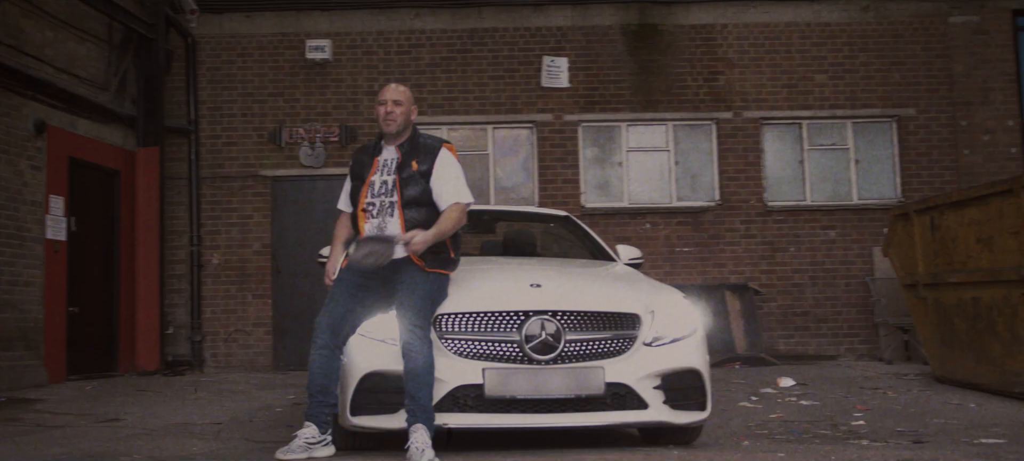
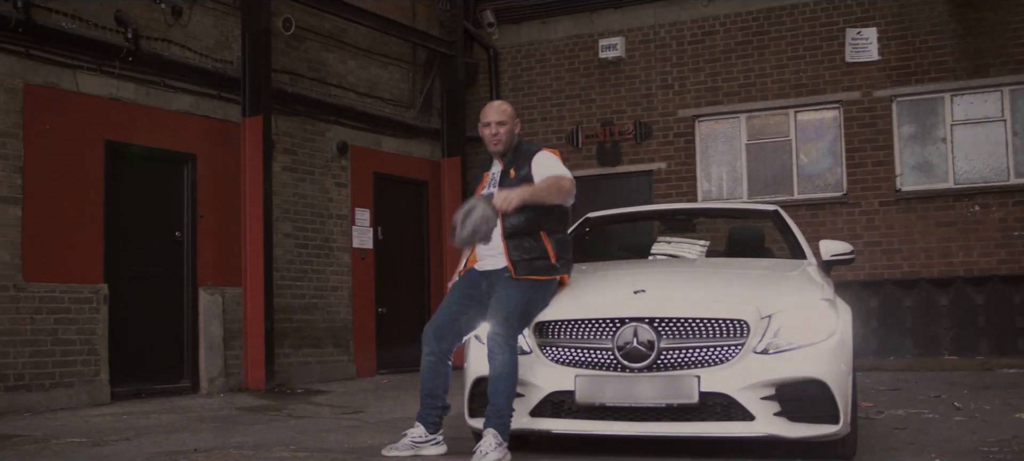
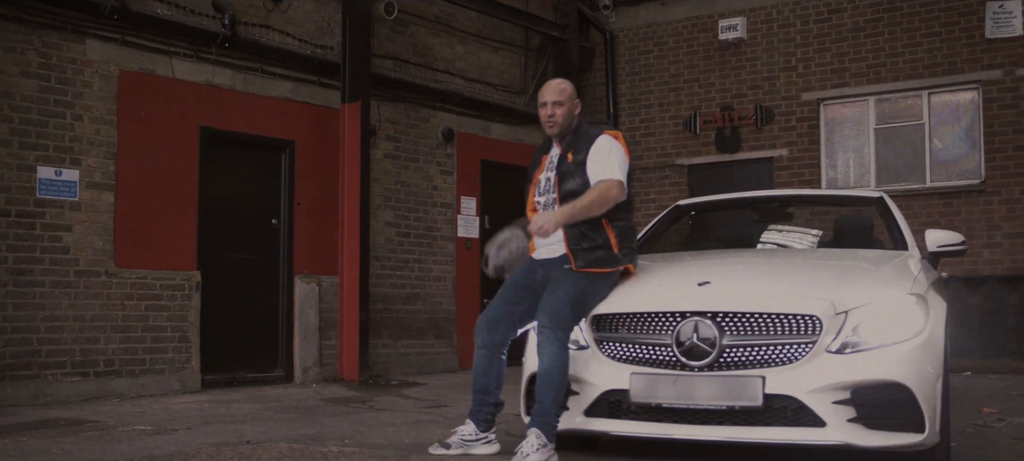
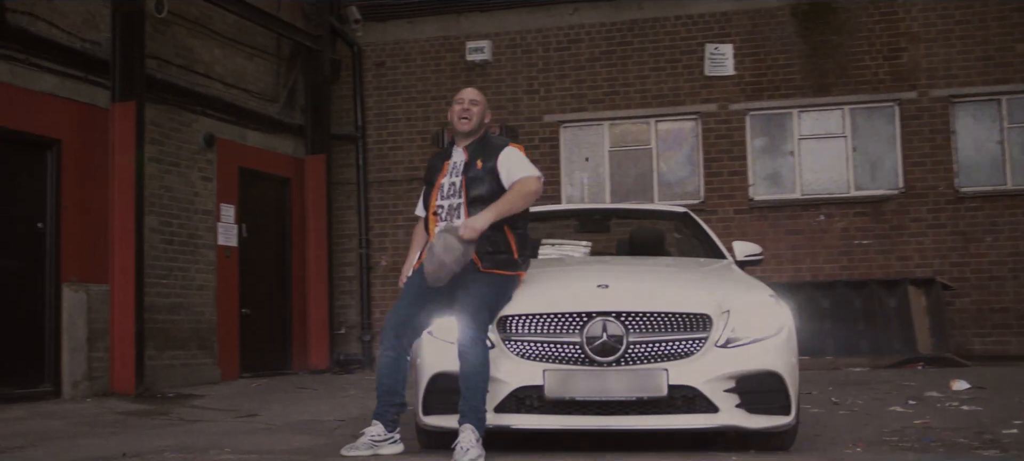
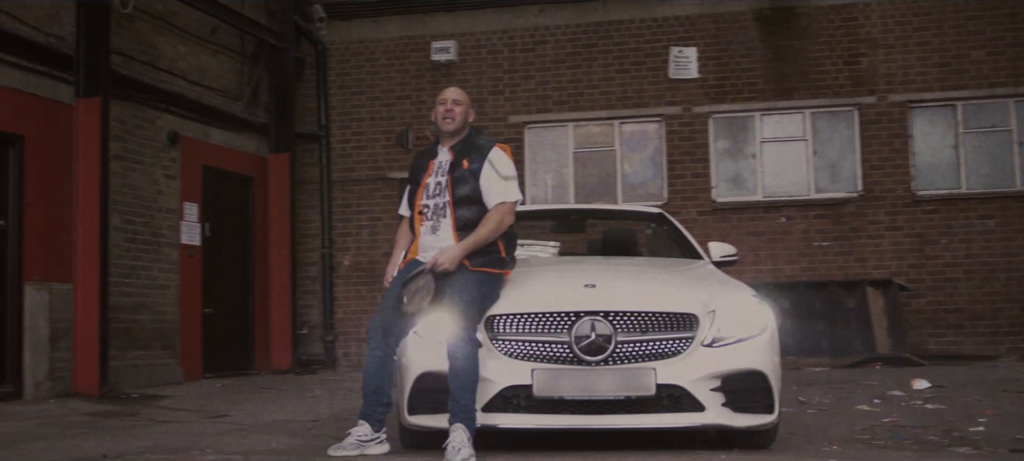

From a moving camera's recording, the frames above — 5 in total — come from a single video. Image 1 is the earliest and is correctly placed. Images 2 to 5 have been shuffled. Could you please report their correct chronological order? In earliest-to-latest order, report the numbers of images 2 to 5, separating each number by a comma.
5, 4, 2, 3
